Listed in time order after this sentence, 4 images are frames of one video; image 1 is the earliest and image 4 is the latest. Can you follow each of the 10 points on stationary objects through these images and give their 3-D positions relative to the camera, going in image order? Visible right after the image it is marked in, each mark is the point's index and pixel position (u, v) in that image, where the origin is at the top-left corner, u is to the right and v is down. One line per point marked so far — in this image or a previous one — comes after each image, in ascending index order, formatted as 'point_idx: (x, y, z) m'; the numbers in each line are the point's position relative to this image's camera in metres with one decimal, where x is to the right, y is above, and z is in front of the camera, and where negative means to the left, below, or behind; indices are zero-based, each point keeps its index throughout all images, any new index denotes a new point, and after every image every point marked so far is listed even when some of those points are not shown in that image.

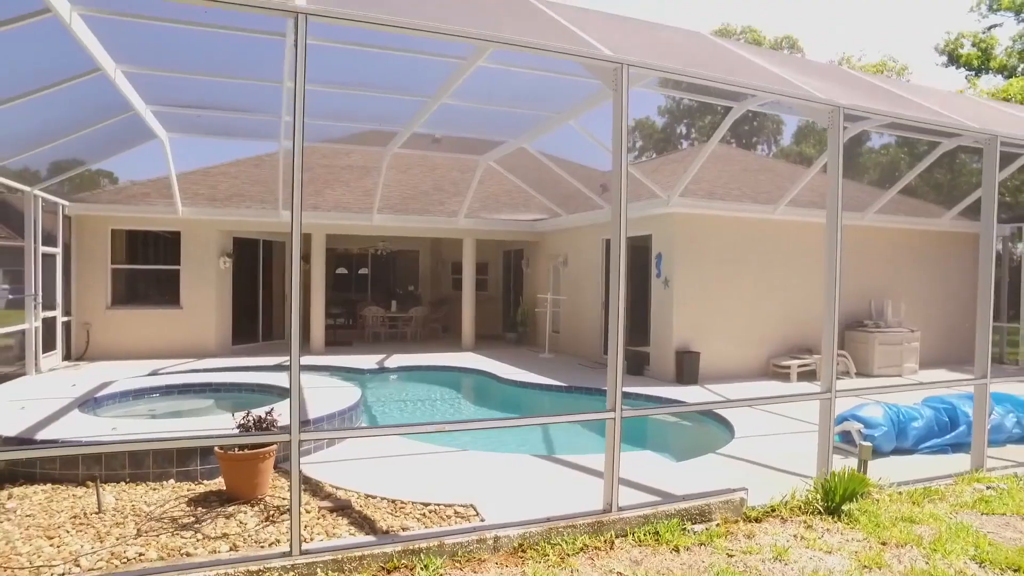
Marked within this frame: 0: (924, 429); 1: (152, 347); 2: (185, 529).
0: (+3.7, -1.2, +6.0) m
1: (-6.5, -1.1, +12.3) m
2: (-1.7, -1.3, +3.6) m
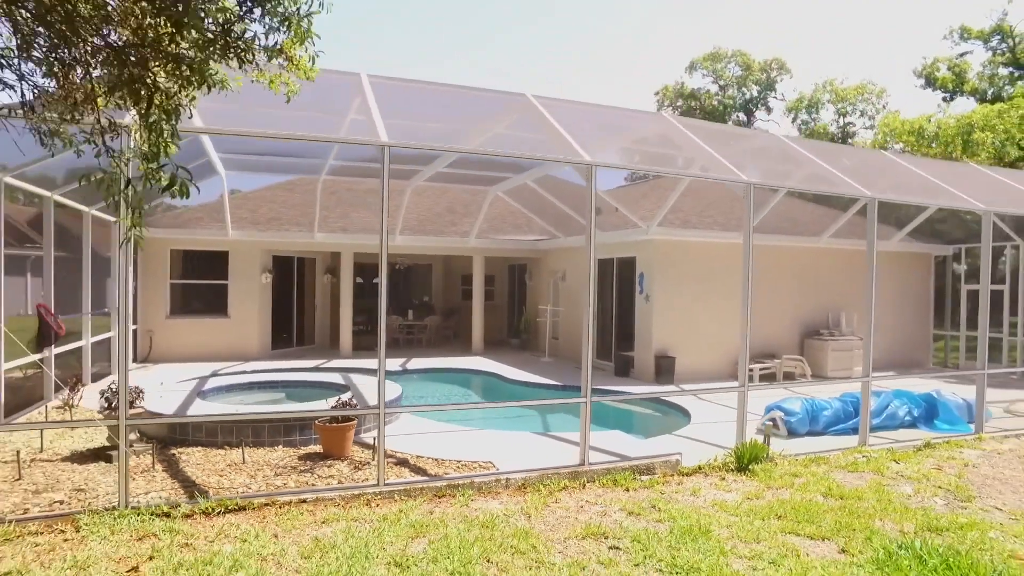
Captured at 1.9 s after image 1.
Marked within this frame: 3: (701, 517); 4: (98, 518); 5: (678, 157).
0: (+3.7, -1.5, +7.9) m
1: (-6.4, -1.4, +14.2) m
2: (-1.7, -1.5, +5.5) m
3: (+1.3, -1.6, +4.7) m
4: (-2.5, -1.5, +4.2) m
5: (+1.7, +1.3, +7.1) m
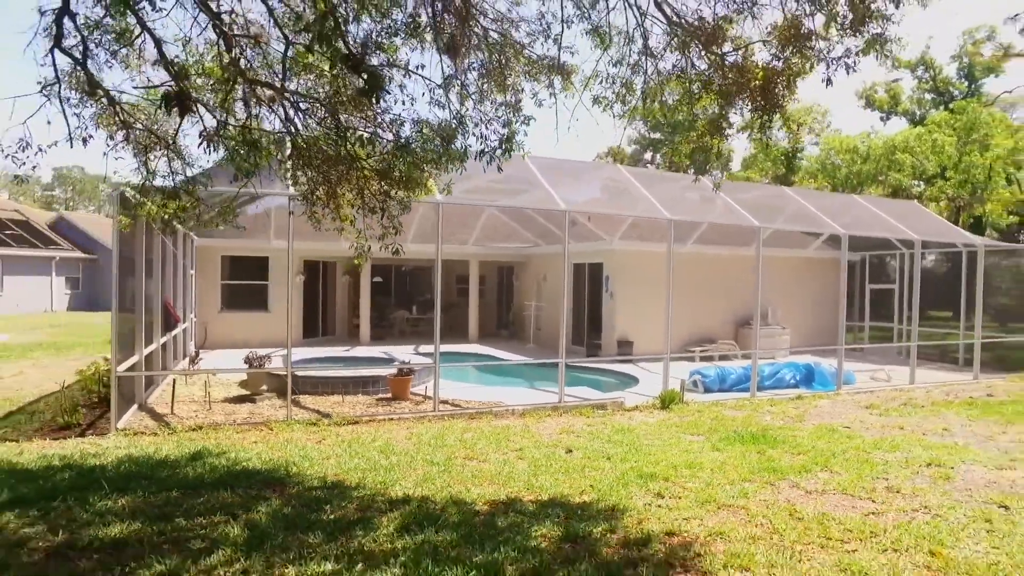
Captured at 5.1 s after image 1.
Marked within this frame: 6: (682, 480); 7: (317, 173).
0: (+3.7, -1.5, +11.2) m
1: (-6.6, -1.3, +17.2) m
2: (-1.7, -1.5, +8.7) m
3: (+1.4, -1.6, +7.9) m
4: (-2.4, -1.5, +7.4) m
5: (+1.7, +1.3, +10.3) m
6: (+1.3, -1.4, +5.1) m
7: (-1.5, +0.9, +5.0) m
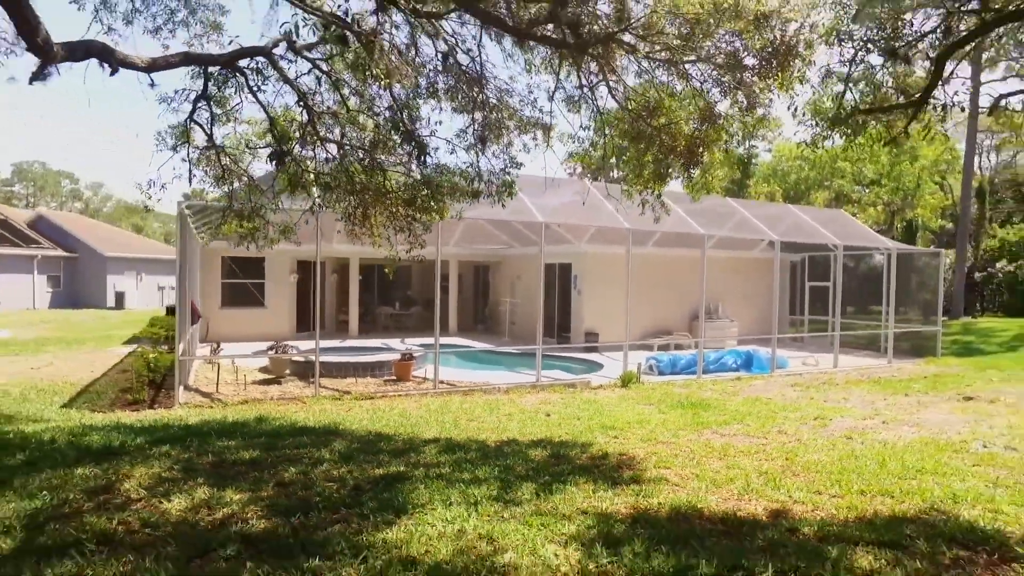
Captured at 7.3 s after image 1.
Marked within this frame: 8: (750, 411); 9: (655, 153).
0: (+3.4, -1.5, +13.1) m
1: (-7.3, -1.3, +18.6) m
2: (-1.9, -1.5, +10.3) m
3: (+1.2, -1.6, +9.7) m
4: (-2.6, -1.5, +9.0) m
5: (+1.4, +1.3, +12.1) m
6: (+1.2, -1.4, +6.9) m
7: (-1.5, +0.9, +6.7) m
8: (+2.8, -1.4, +8.0) m
9: (+1.3, +1.2, +6.2) m
